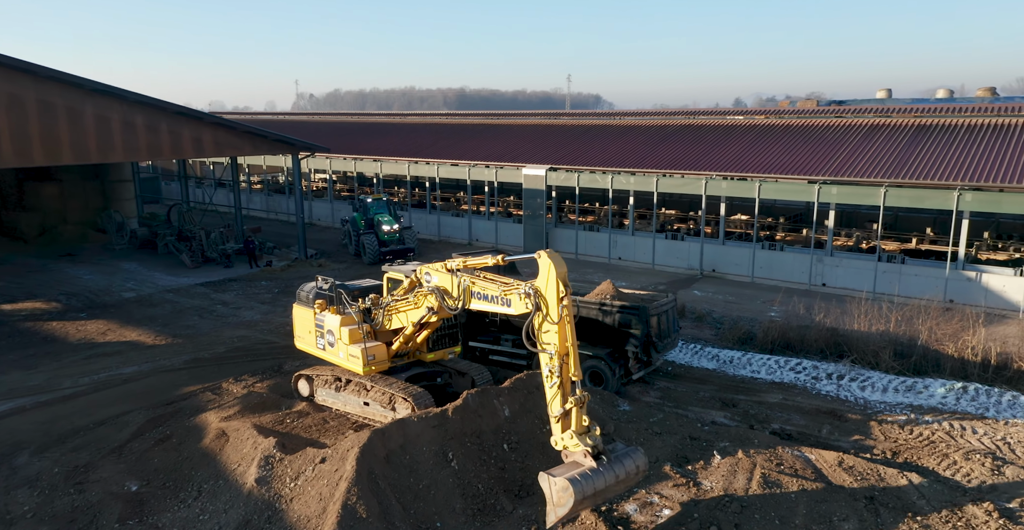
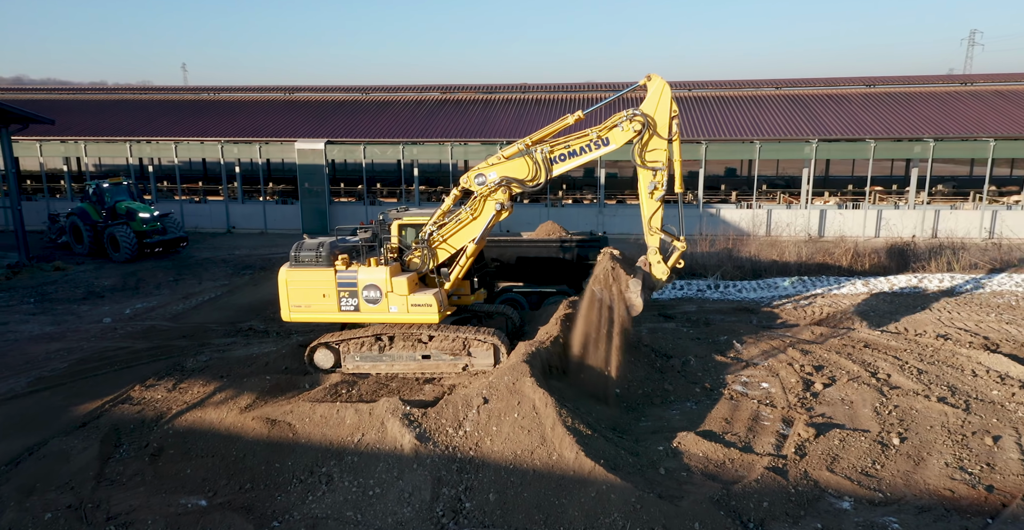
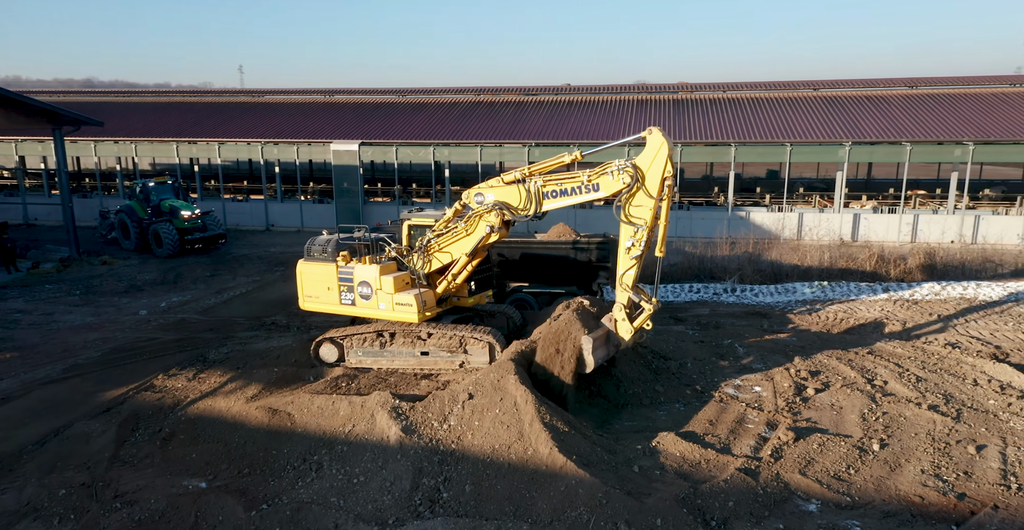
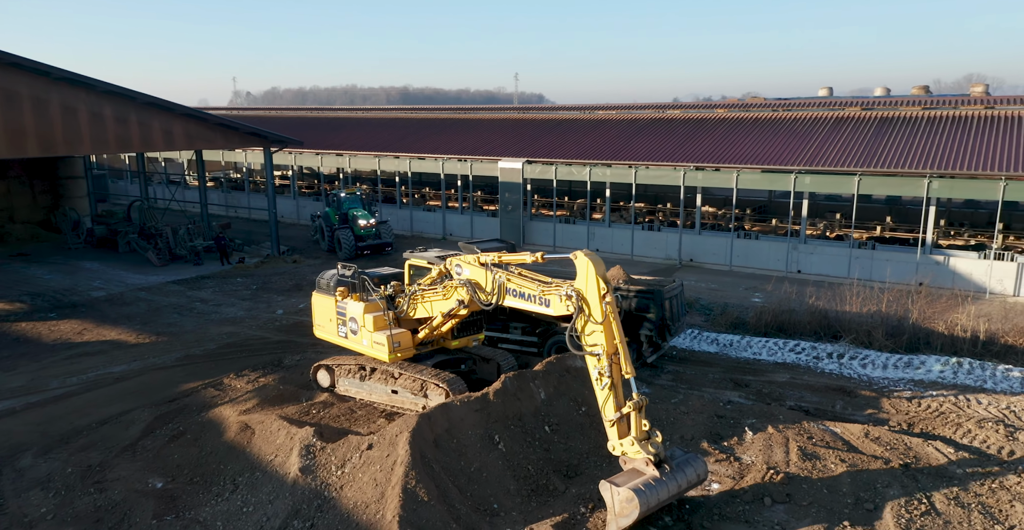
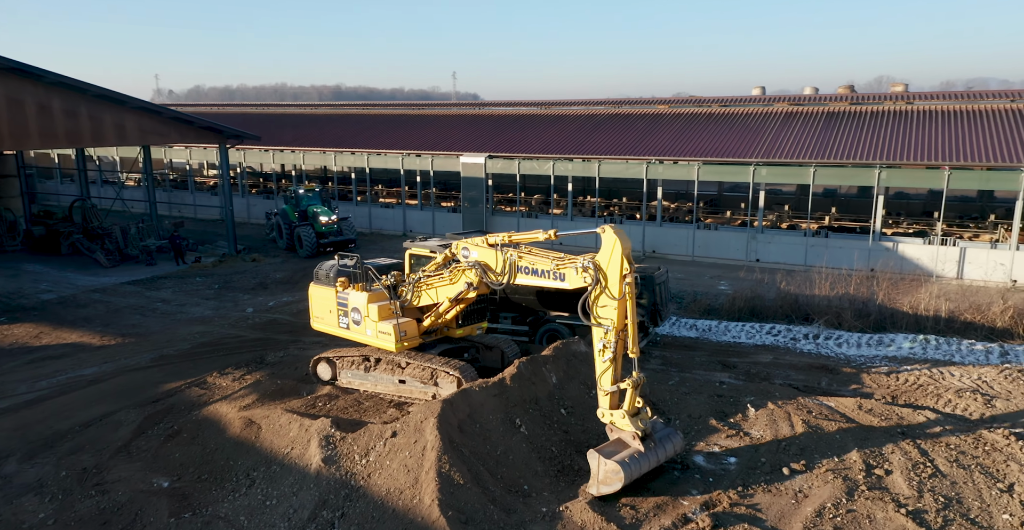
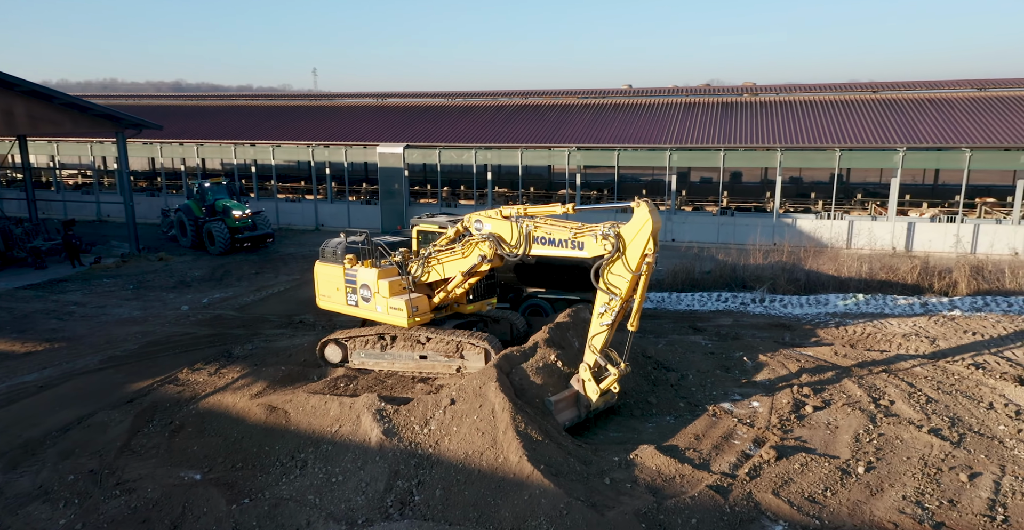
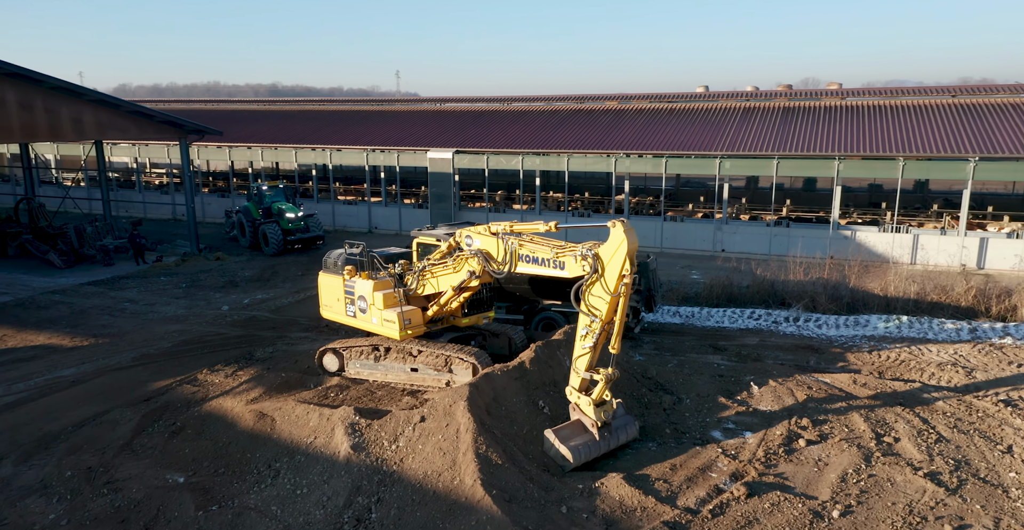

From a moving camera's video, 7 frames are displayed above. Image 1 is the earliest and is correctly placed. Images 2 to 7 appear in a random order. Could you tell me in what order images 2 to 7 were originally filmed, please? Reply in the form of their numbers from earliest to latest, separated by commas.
4, 5, 7, 6, 3, 2
